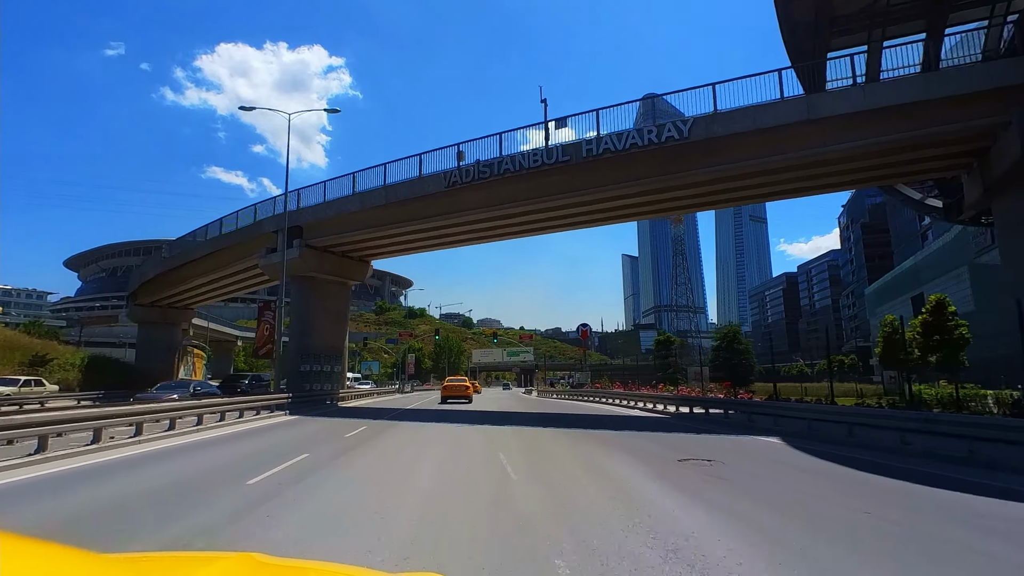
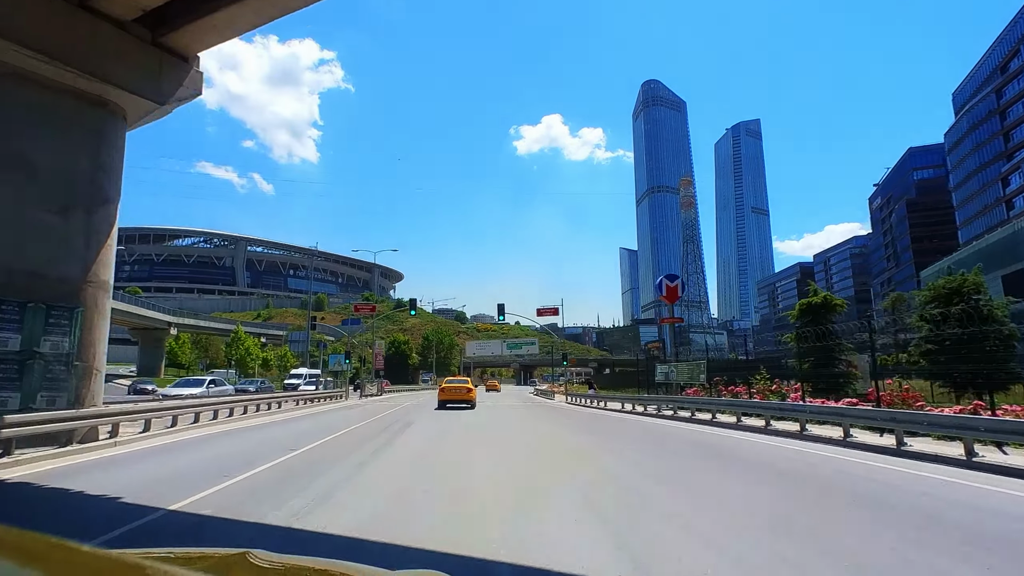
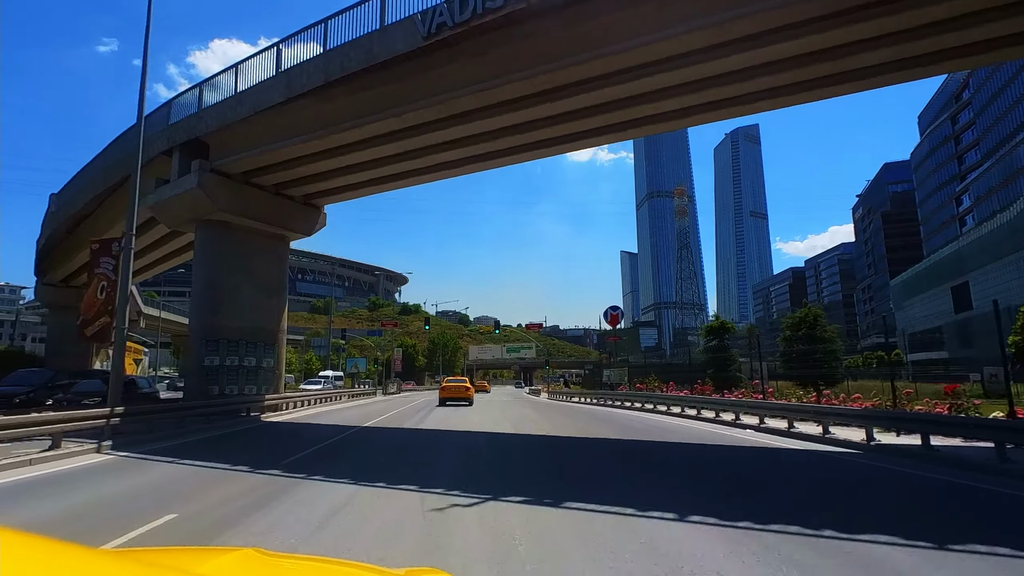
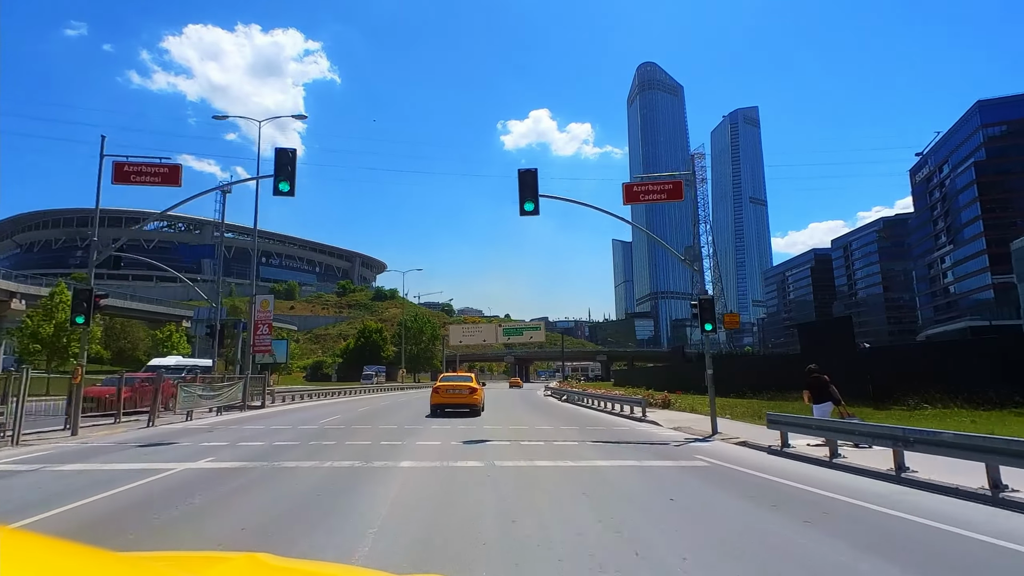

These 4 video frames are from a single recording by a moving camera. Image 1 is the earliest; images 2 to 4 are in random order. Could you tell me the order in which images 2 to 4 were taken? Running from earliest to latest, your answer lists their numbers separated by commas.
3, 2, 4
